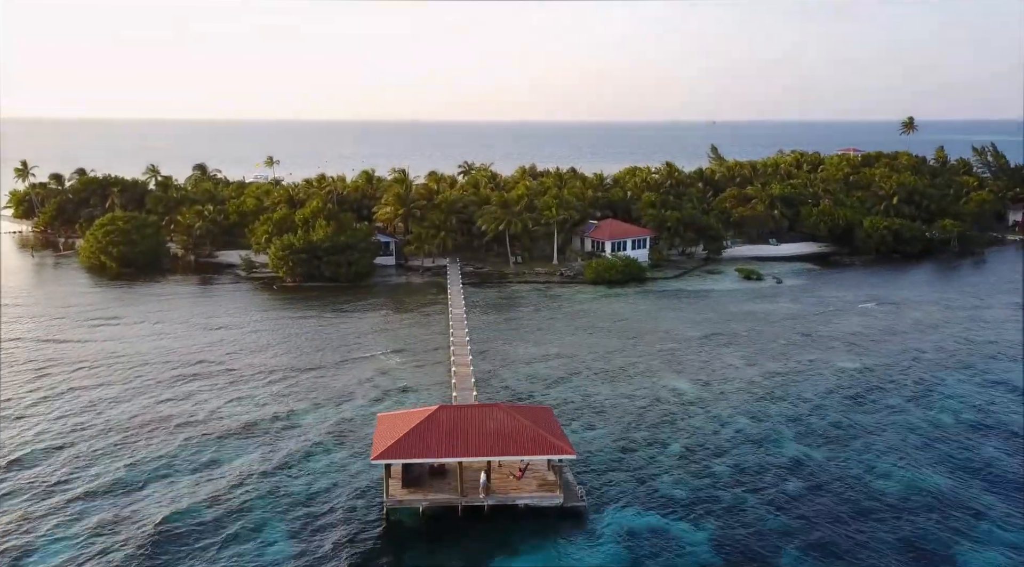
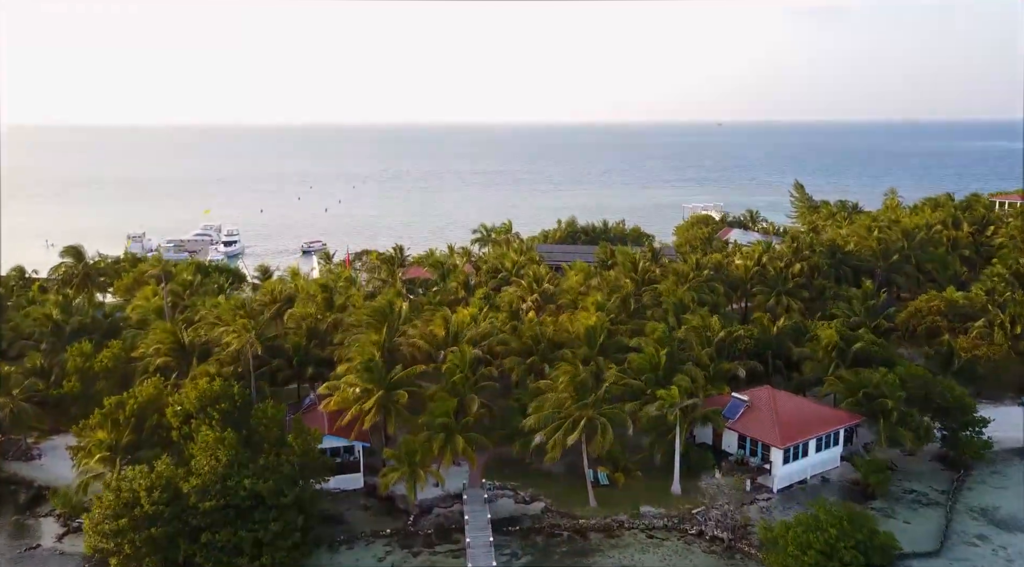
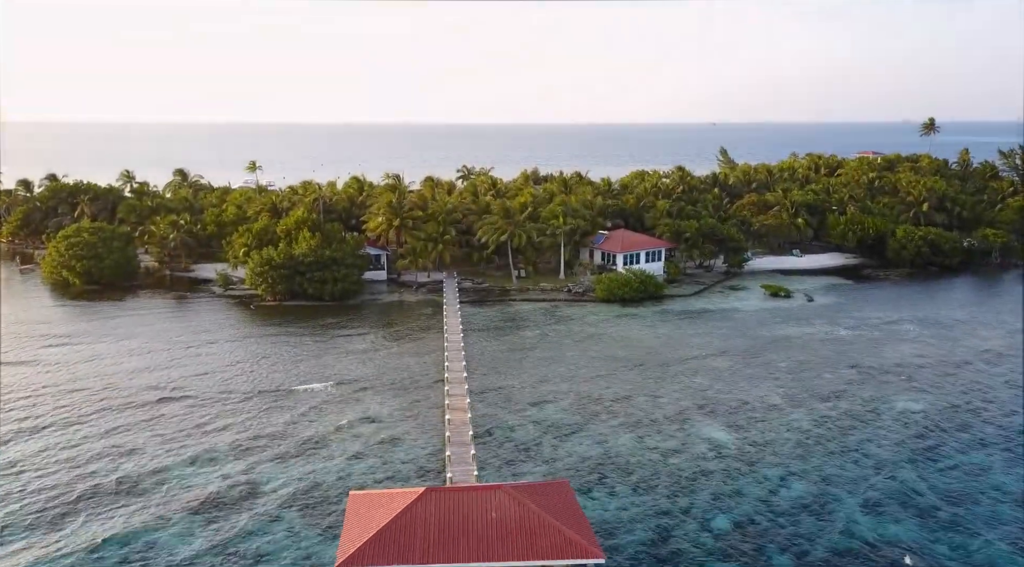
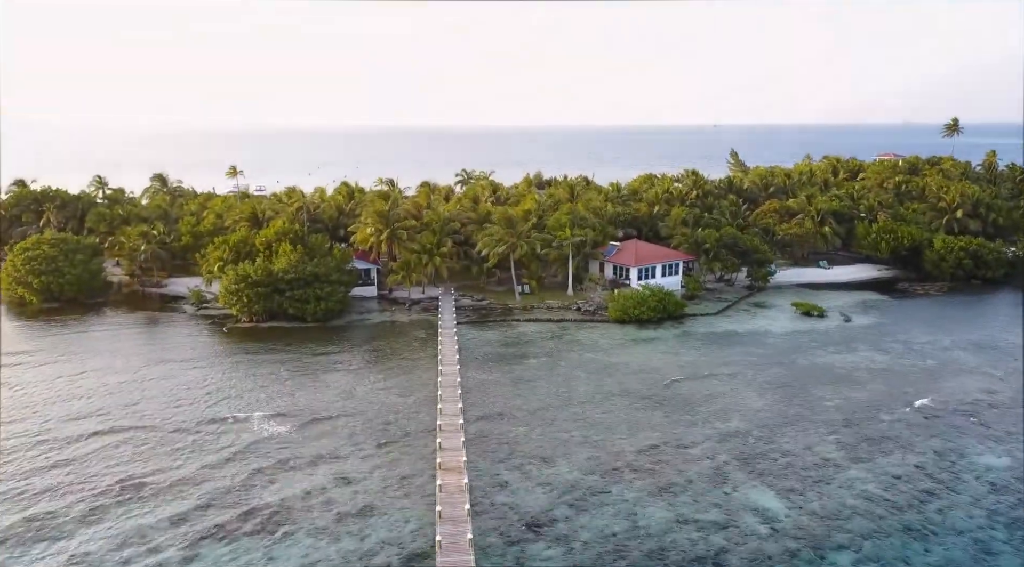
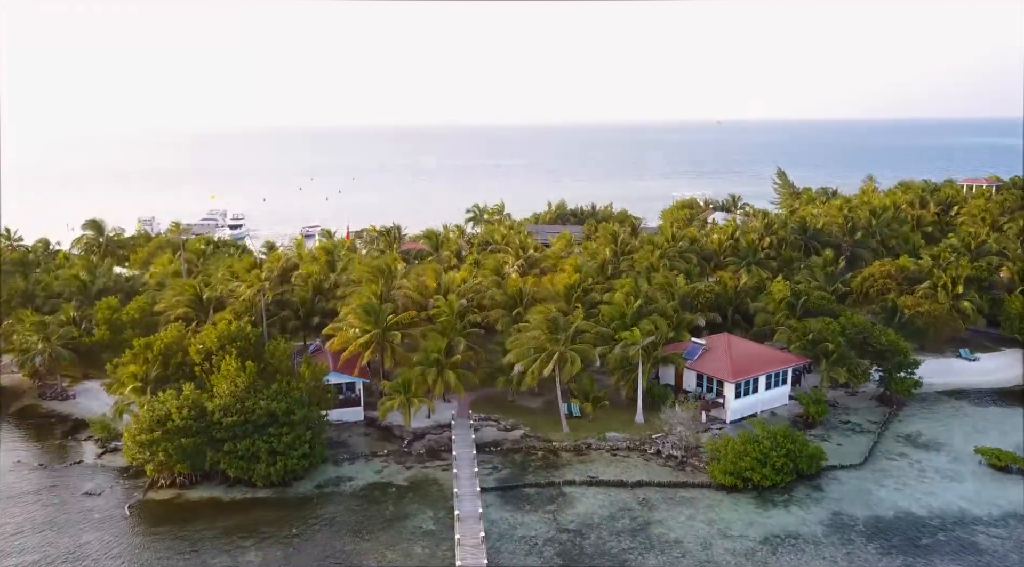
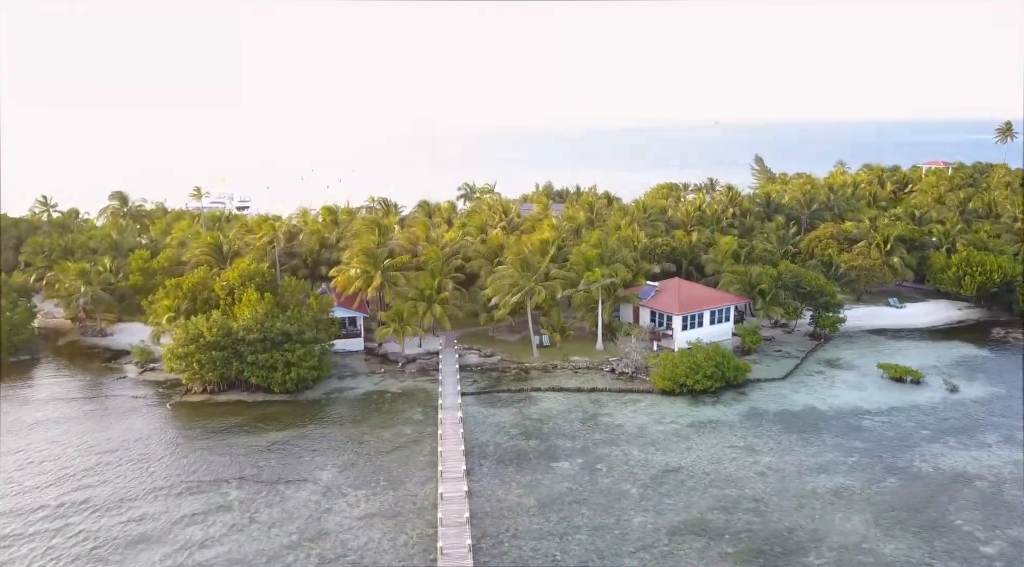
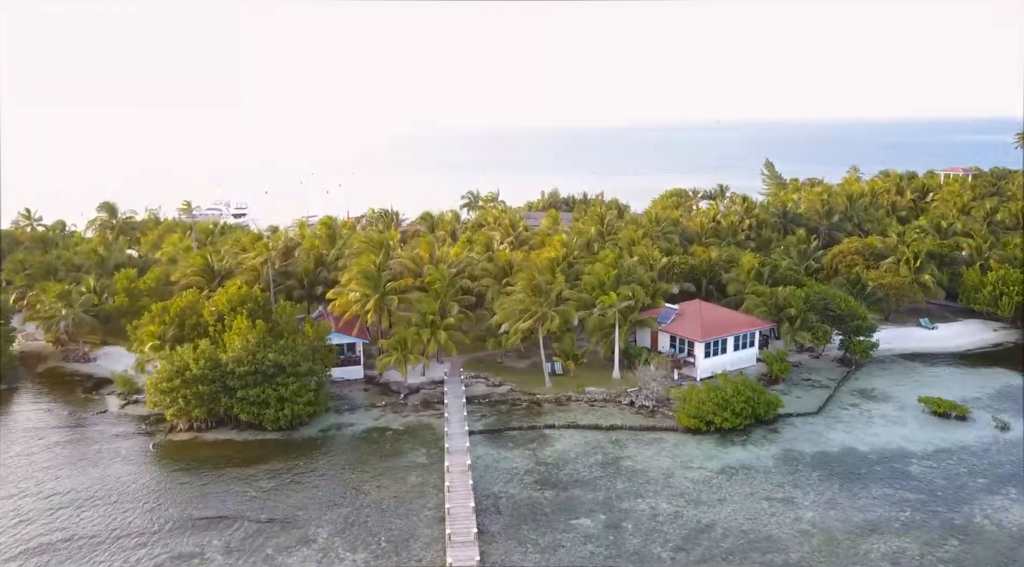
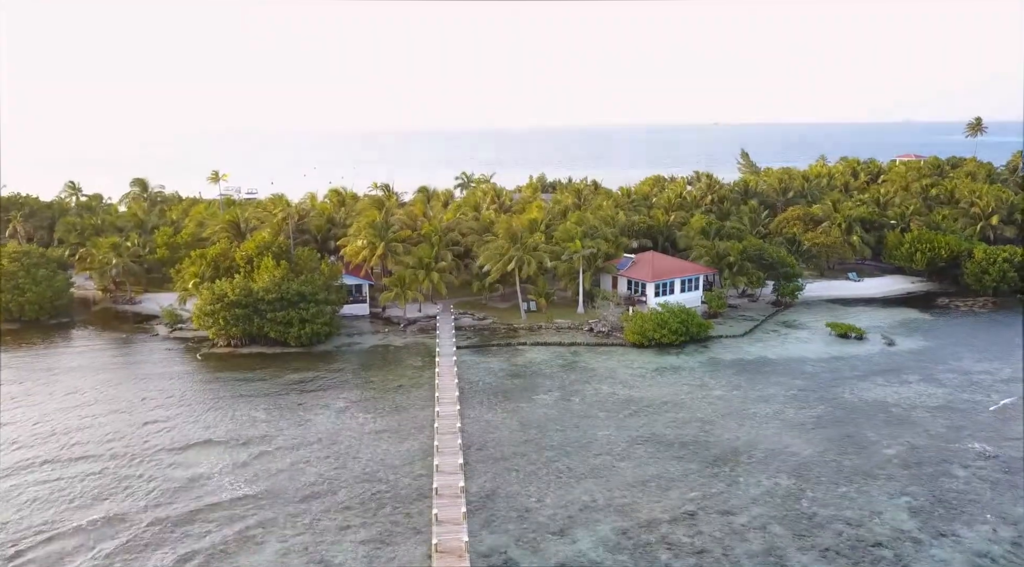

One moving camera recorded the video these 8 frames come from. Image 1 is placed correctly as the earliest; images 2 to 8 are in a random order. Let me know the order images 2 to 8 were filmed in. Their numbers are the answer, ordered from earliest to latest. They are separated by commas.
3, 4, 8, 6, 7, 5, 2
